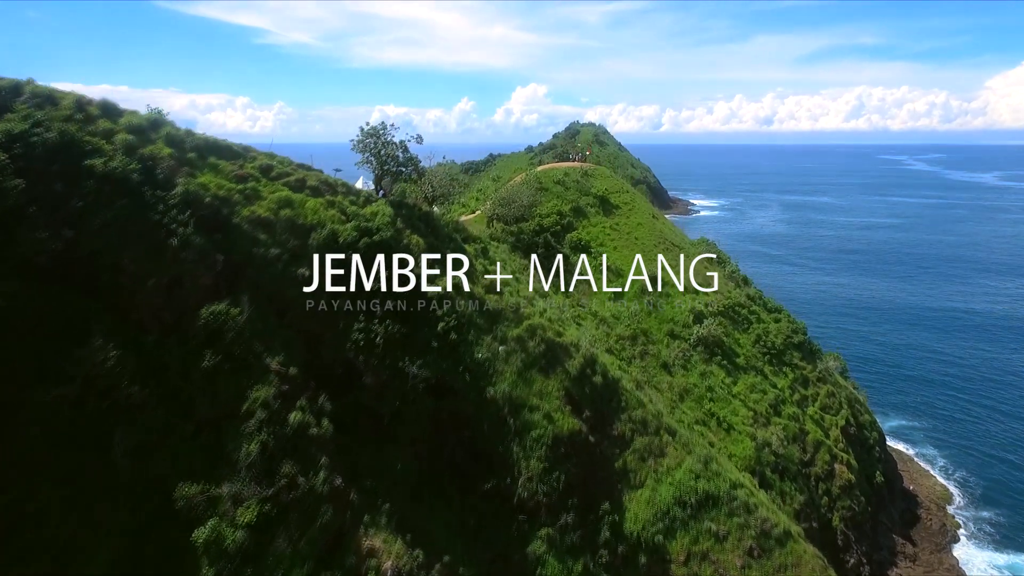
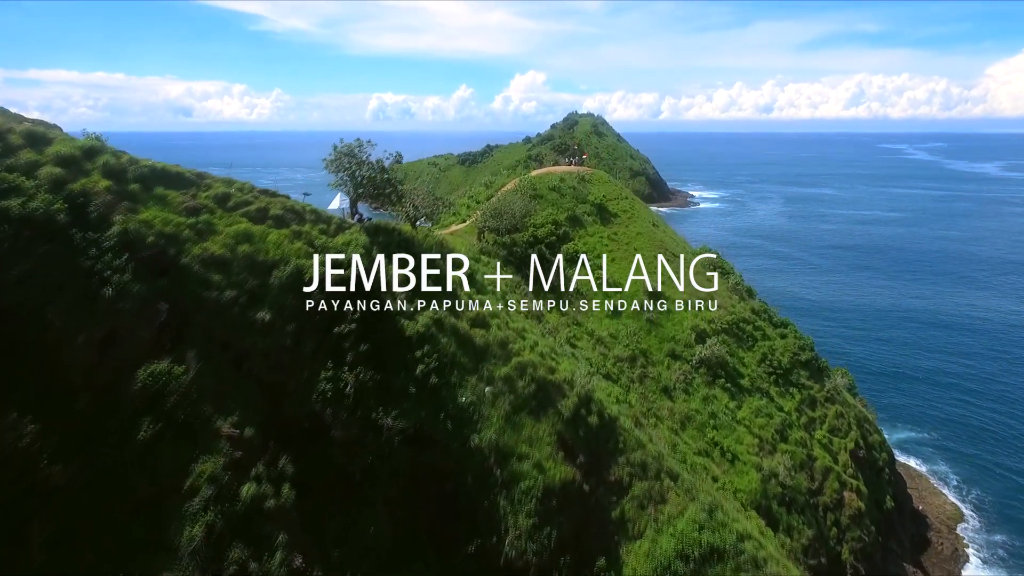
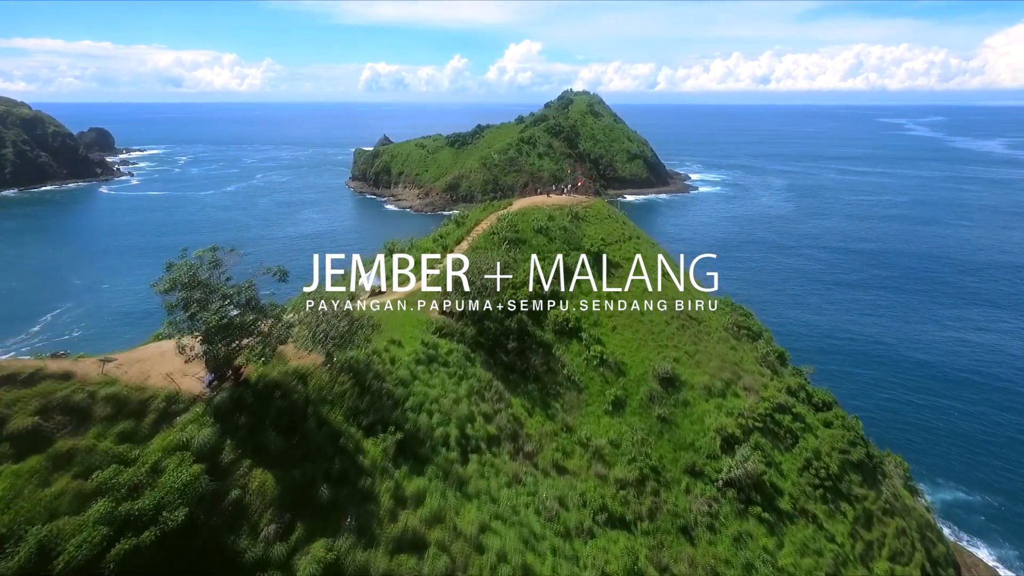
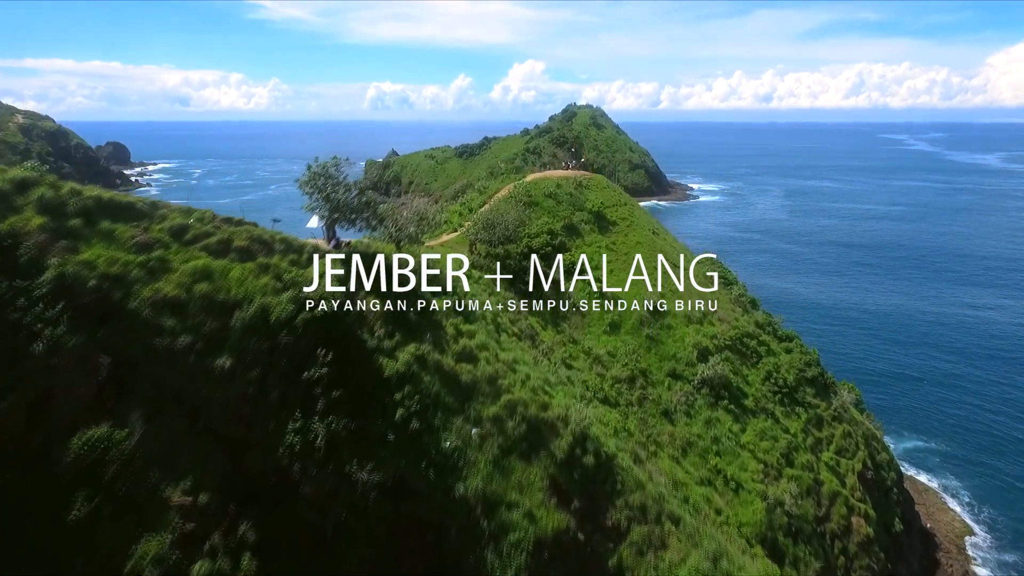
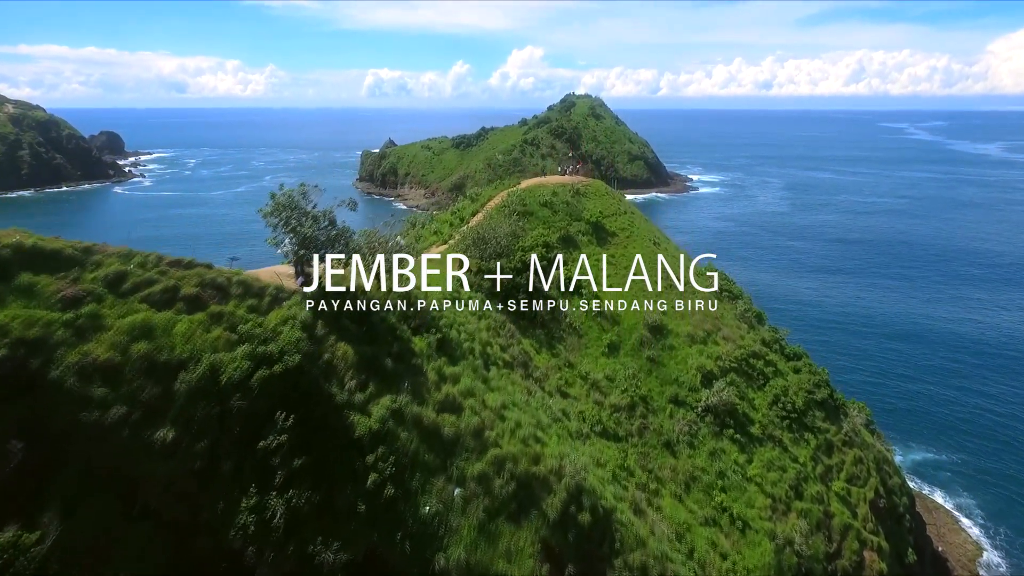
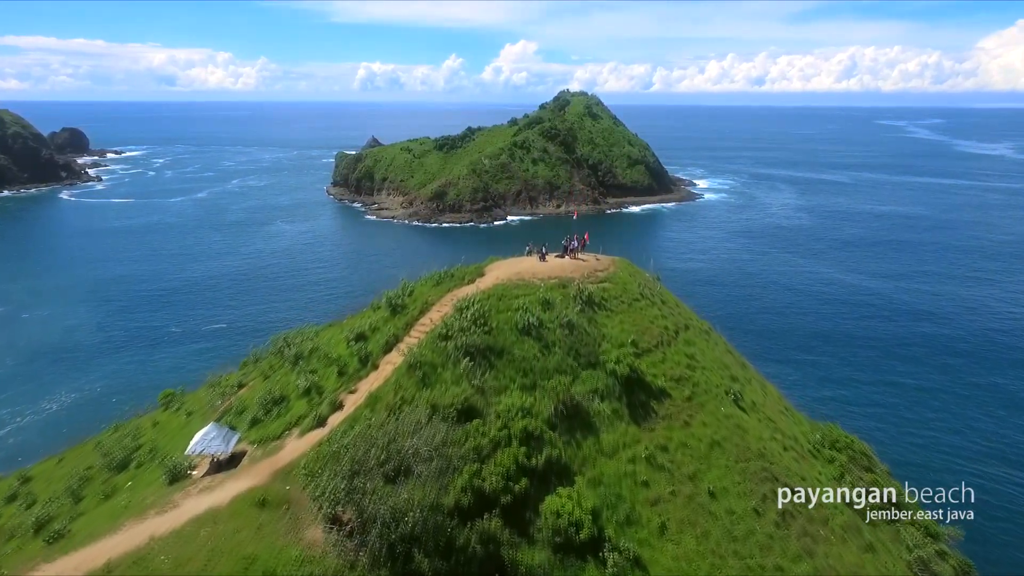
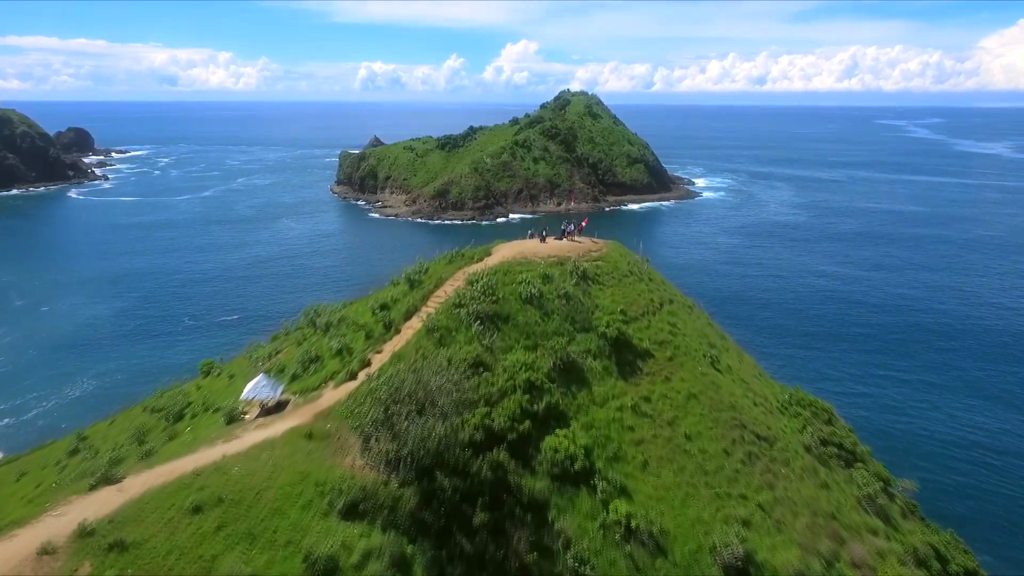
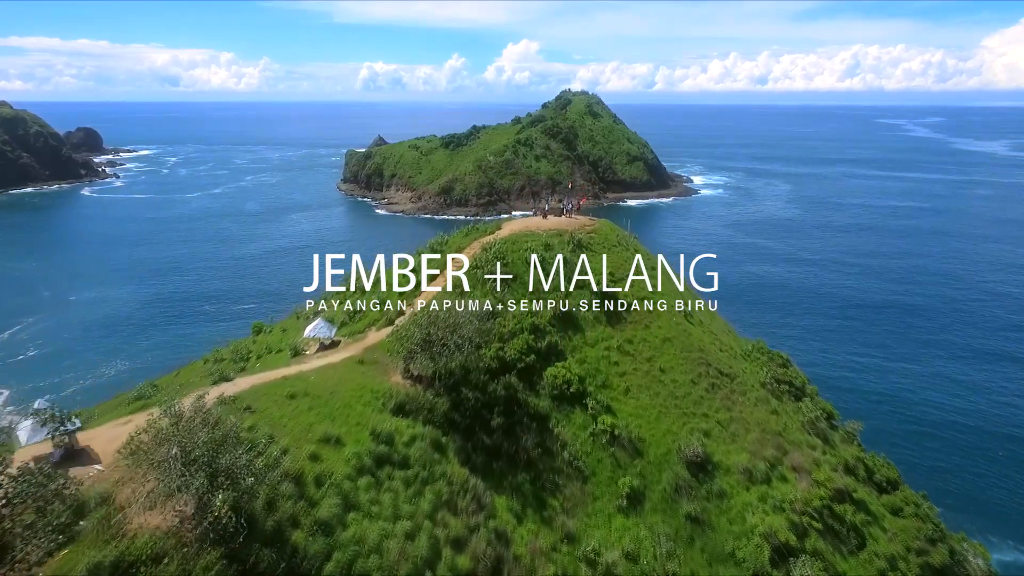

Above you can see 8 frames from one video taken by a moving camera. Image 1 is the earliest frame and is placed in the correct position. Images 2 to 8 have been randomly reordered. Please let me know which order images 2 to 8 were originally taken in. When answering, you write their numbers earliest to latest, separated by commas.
2, 4, 5, 3, 8, 7, 6
